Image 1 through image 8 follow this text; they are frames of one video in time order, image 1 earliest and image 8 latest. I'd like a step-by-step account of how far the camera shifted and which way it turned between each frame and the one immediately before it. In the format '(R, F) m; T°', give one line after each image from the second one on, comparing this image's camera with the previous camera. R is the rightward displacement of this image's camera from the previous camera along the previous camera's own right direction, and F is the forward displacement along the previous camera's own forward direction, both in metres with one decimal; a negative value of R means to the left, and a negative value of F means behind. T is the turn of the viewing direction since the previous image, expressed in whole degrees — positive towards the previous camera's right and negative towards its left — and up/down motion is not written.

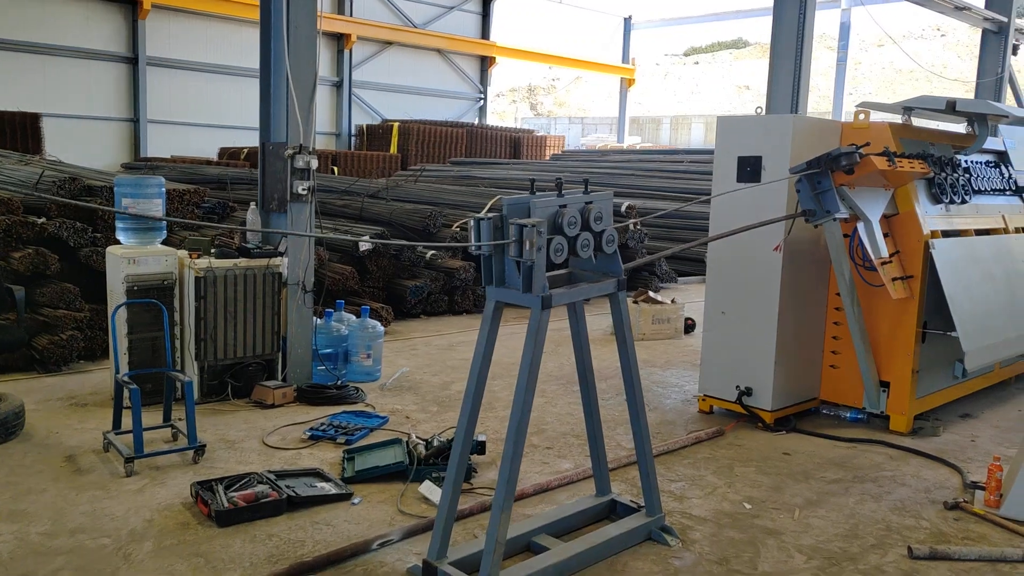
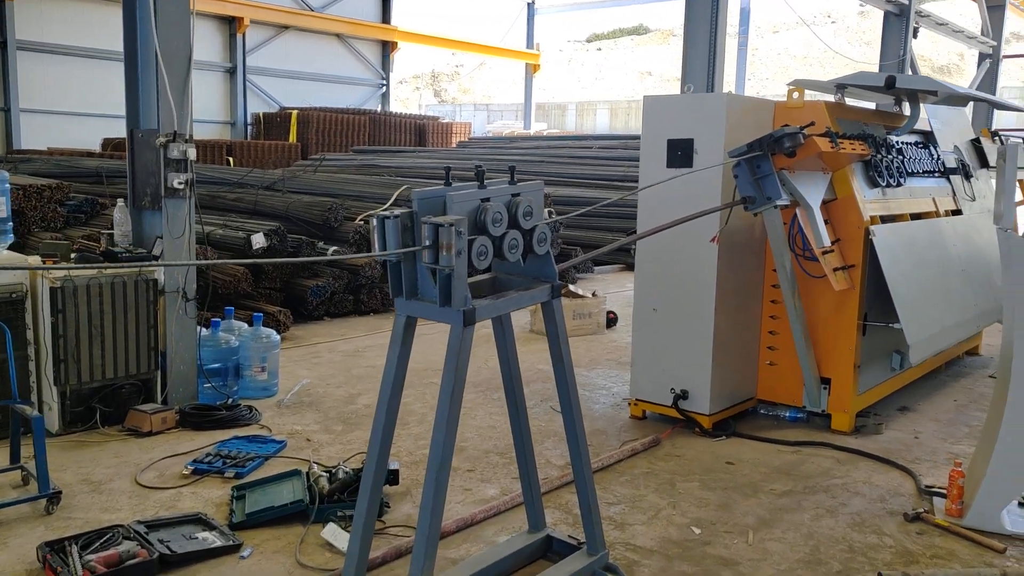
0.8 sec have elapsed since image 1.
(0.0, +0.4) m; +6°
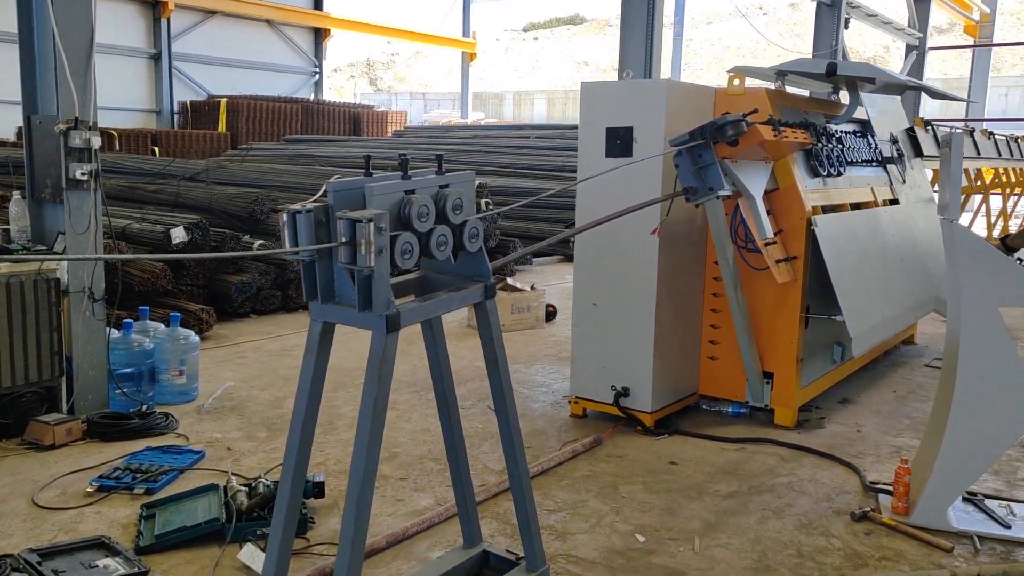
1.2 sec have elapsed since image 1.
(0.0, +0.2) m; +4°
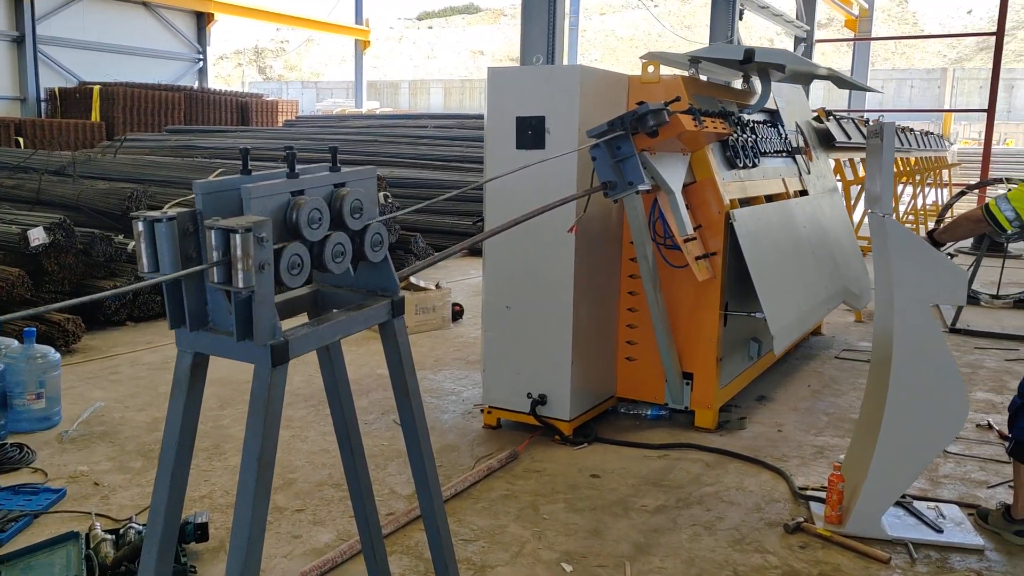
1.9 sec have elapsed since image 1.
(0.0, +0.3) m; +7°
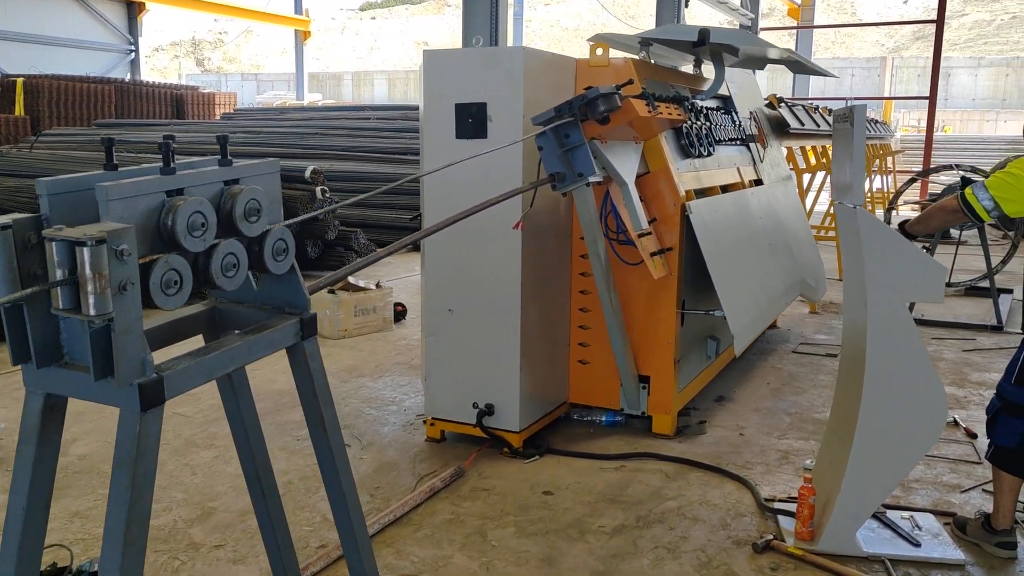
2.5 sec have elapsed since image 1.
(0.0, +0.2) m; +3°
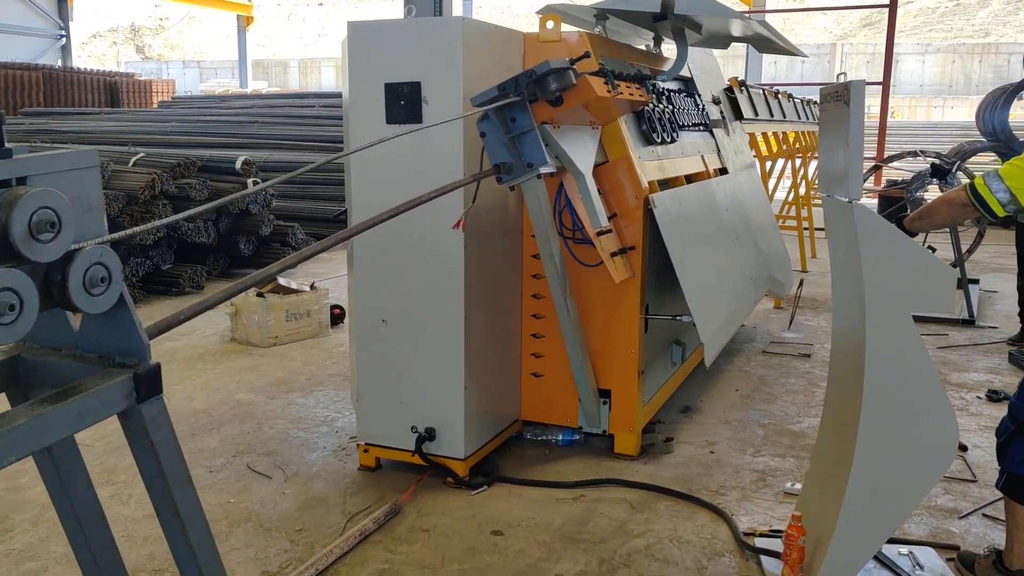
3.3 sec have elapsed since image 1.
(0.0, +0.4) m; +3°
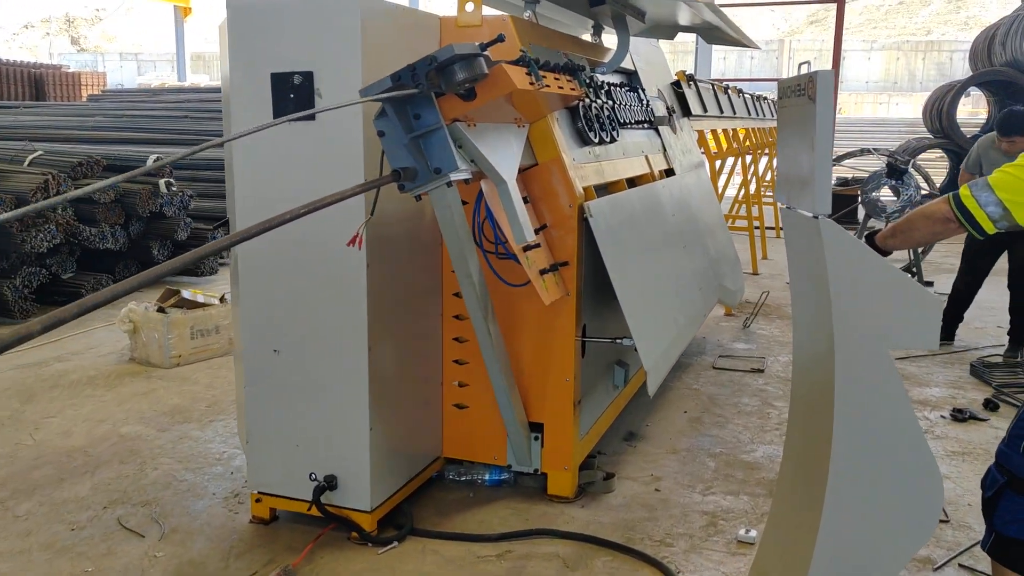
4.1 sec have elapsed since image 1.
(+0.1, +0.3) m; +3°
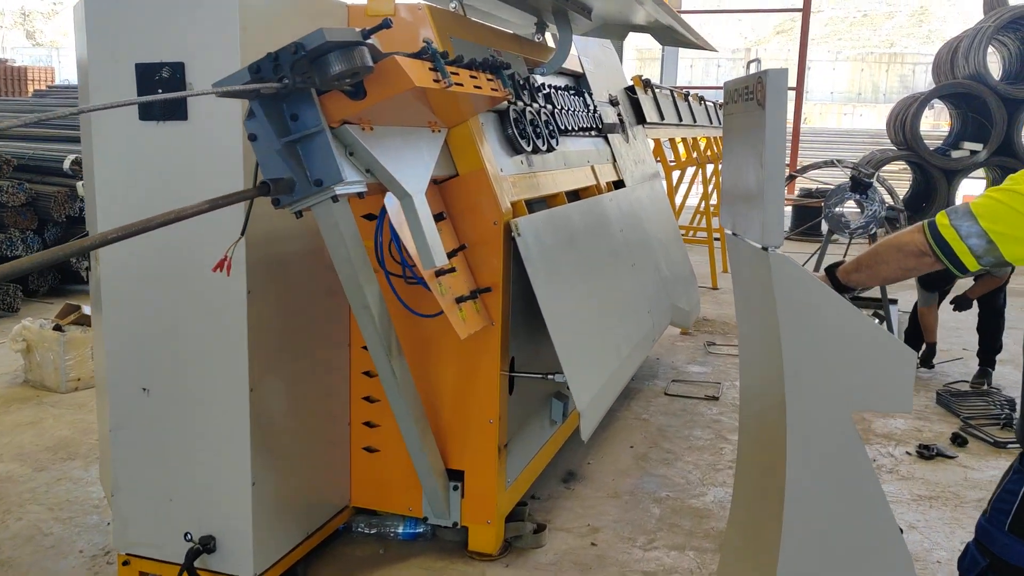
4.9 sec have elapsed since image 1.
(+0.1, +0.3) m; +2°
